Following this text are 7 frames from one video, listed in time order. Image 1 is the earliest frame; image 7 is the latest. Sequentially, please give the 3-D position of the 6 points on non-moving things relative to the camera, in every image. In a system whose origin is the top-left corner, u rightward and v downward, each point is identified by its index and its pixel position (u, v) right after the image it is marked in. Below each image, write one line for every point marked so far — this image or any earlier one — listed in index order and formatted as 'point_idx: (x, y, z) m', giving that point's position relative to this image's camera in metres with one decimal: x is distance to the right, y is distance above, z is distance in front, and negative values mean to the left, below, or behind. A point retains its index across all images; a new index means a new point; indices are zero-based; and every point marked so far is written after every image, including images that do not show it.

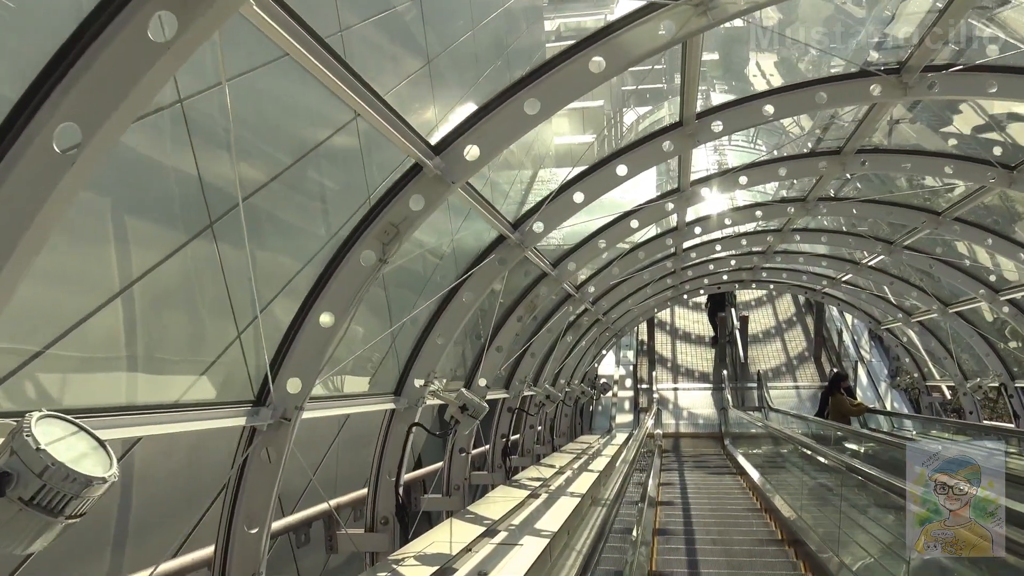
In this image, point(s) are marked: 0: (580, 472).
0: (+0.9, -2.6, +12.1) m
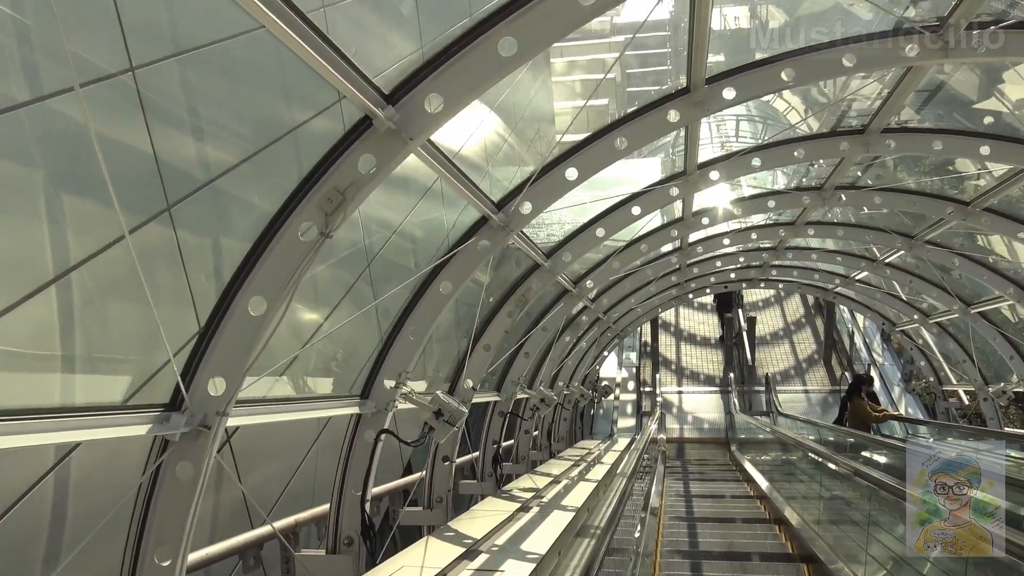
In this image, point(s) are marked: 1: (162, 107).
0: (+0.8, -2.6, +11.4) m
1: (-2.3, +1.2, +5.7) m
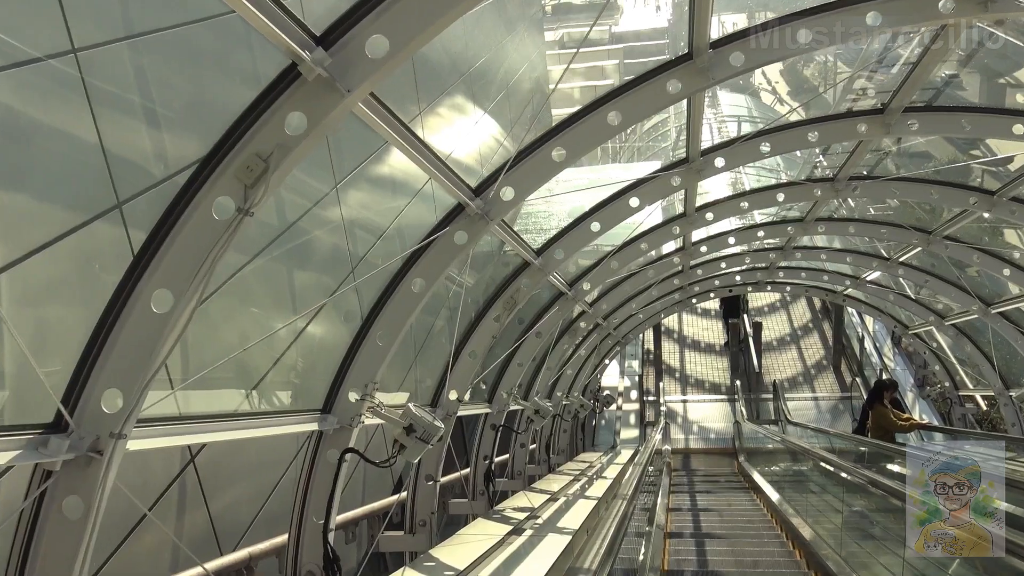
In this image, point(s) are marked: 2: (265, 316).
0: (+0.8, -2.6, +10.8) m
1: (-2.4, +1.1, +5.2) m
2: (-2.1, -0.2, +7.7) m
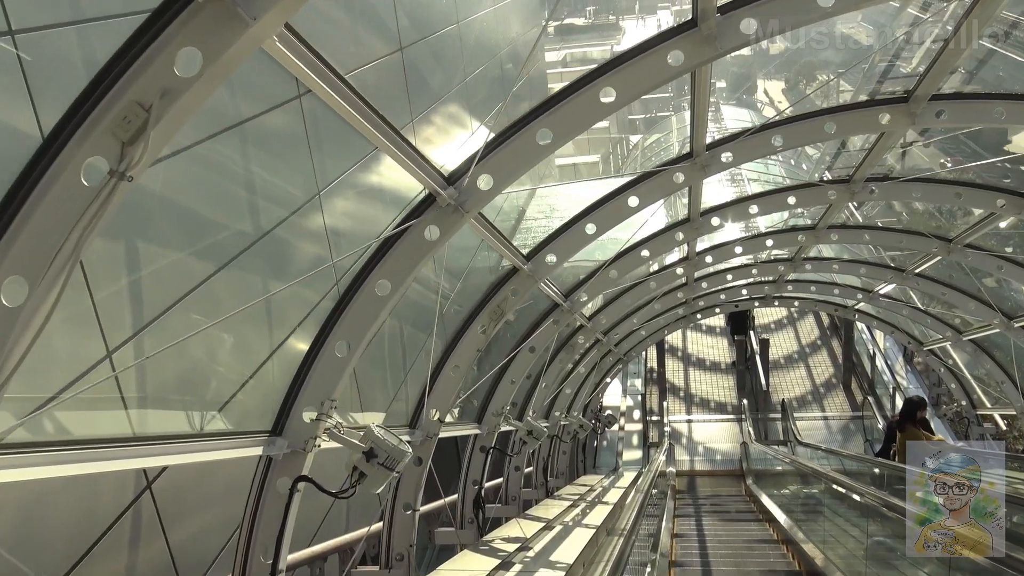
0: (+0.7, -2.8, +10.2) m
1: (-2.4, +1.1, +4.7) m
2: (-2.2, -0.3, +7.2) m
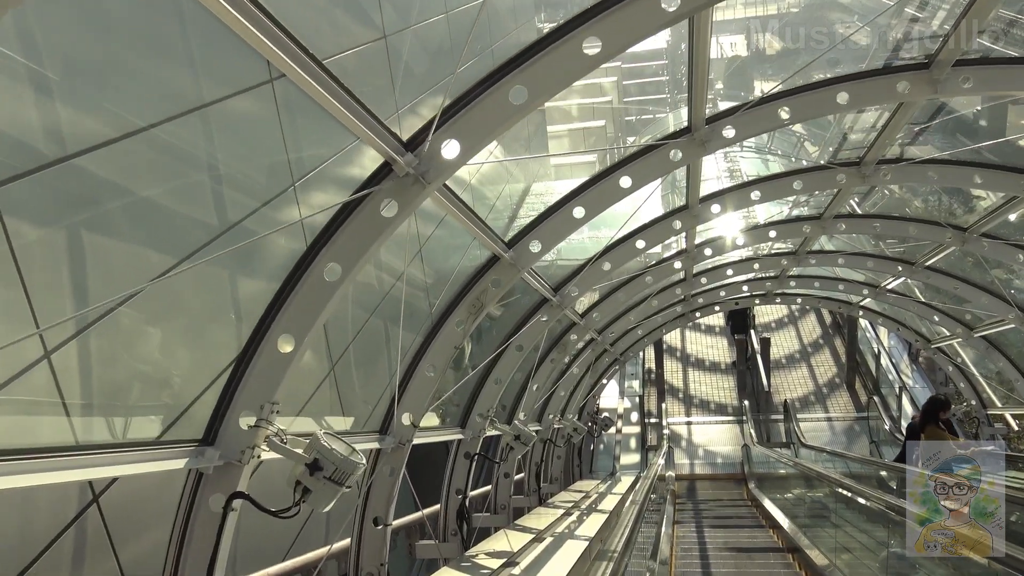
0: (+0.6, -2.7, +9.7) m
1: (-2.6, +1.1, +4.2) m
2: (-2.3, -0.3, +6.7) m
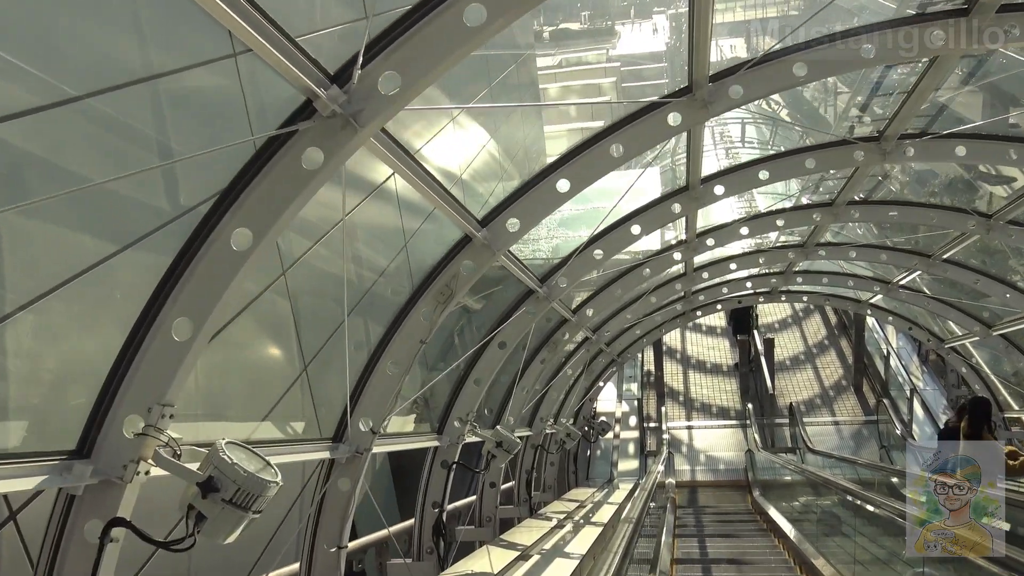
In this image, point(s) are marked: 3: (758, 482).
0: (+0.5, -2.7, +9.1) m
1: (-2.7, +1.2, +3.6) m
2: (-2.4, -0.3, +6.0) m
3: (+5.0, -3.9, +18.1) m
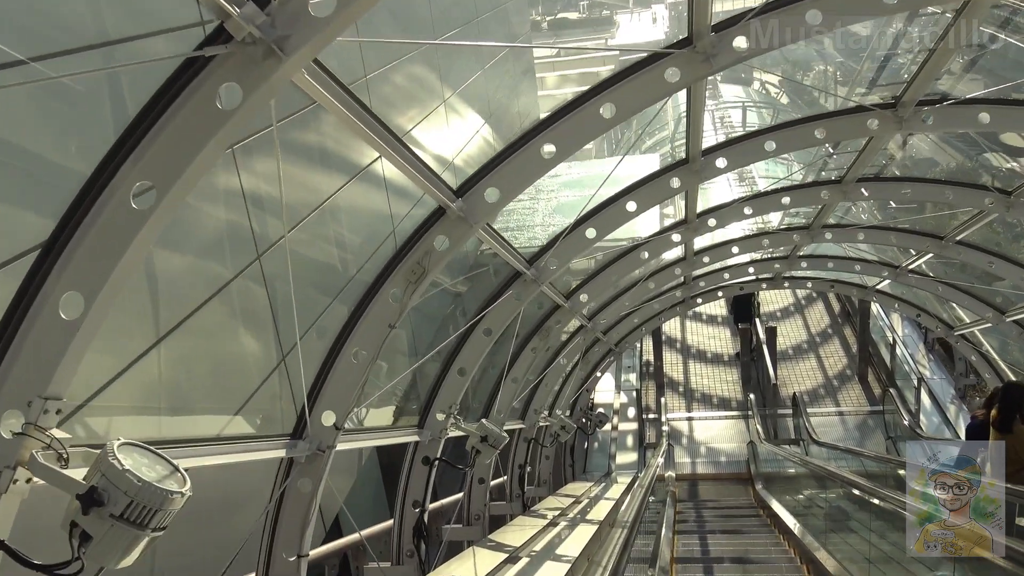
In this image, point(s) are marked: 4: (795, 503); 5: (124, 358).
0: (+0.4, -2.5, +8.7) m
1: (-2.8, +1.3, +3.1) m
2: (-2.5, -0.2, +5.6) m
3: (+4.9, -3.7, +17.7) m
4: (+4.2, -3.2, +13.2) m
5: (-2.6, -0.5, +5.8) m
